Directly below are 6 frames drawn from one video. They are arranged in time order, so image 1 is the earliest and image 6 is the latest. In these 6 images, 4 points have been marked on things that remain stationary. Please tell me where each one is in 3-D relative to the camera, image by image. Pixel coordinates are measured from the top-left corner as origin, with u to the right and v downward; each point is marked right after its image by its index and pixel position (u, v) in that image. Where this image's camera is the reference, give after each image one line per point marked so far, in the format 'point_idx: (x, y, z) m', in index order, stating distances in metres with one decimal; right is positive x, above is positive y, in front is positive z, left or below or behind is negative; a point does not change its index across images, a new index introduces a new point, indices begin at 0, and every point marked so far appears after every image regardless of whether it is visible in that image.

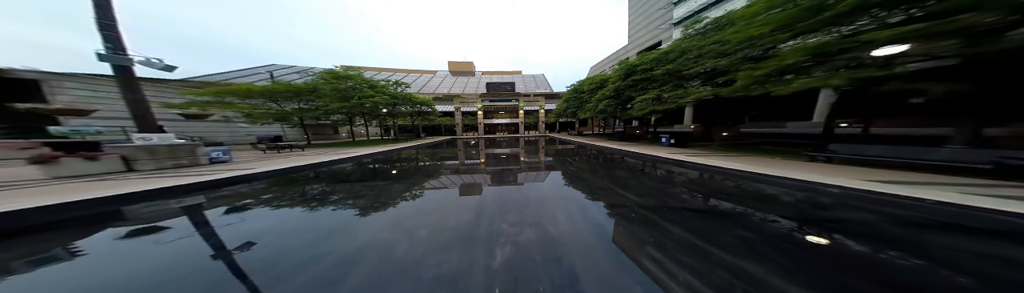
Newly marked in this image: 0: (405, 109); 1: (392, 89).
0: (-14.3, +5.1, +19.7) m
1: (-15.4, +7.2, +17.9) m
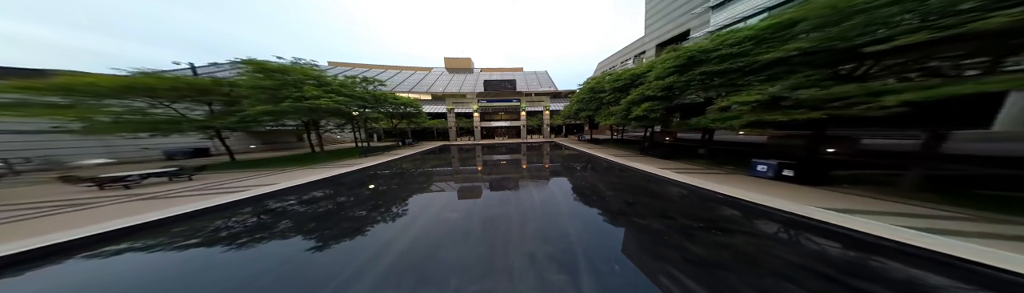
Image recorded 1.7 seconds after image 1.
0: (-14.2, +4.2, +16.6) m
1: (-15.3, +6.3, +14.8) m
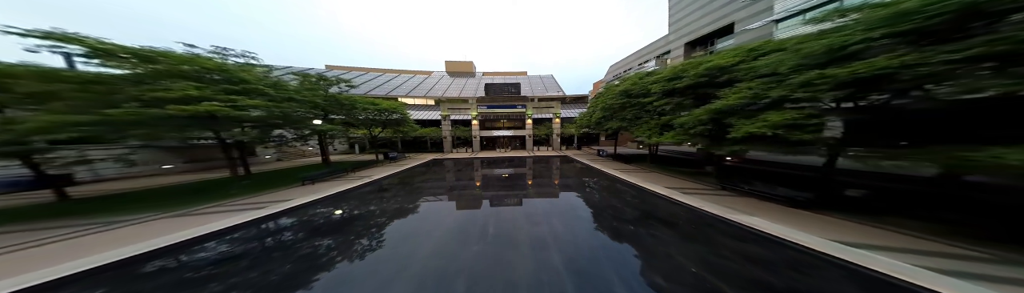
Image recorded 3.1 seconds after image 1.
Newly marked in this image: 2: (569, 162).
0: (-13.7, +2.8, +13.6) m
1: (-14.8, +4.9, +11.9) m
2: (+7.5, -2.0, +19.0) m
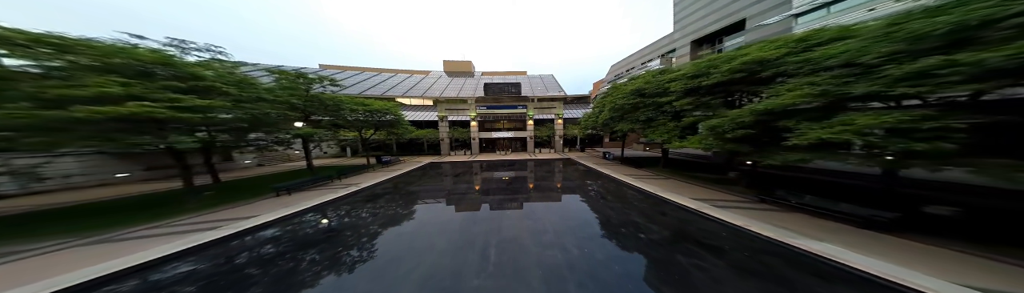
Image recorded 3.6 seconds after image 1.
0: (-13.5, +2.4, +12.6) m
1: (-14.7, +4.6, +10.9) m
2: (+7.6, -2.2, +18.1) m
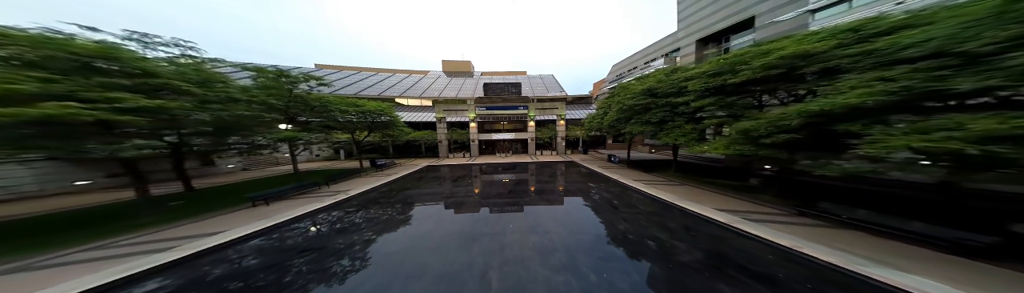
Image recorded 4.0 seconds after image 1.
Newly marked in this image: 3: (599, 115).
0: (-13.4, +2.2, +11.8) m
1: (-14.6, +4.3, +10.2) m
2: (+7.7, -2.5, +17.4) m
3: (+9.0, +3.3, +15.1) m
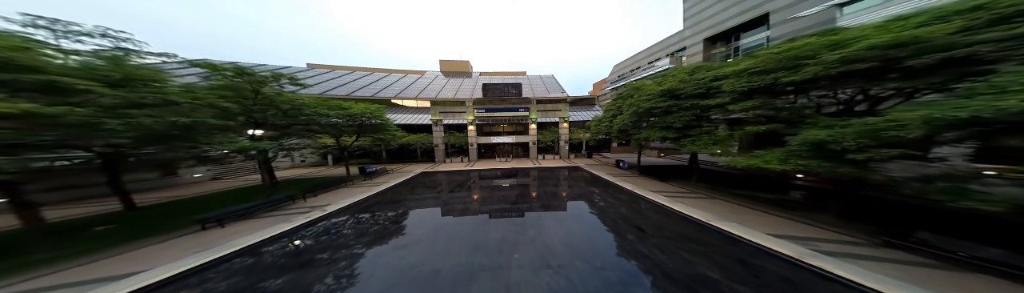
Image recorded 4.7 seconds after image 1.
0: (-13.3, +1.7, +10.6) m
1: (-14.4, +3.8, +8.9) m
2: (+7.9, -2.9, +16.4) m
3: (+9.2, +2.8, +14.0) m
